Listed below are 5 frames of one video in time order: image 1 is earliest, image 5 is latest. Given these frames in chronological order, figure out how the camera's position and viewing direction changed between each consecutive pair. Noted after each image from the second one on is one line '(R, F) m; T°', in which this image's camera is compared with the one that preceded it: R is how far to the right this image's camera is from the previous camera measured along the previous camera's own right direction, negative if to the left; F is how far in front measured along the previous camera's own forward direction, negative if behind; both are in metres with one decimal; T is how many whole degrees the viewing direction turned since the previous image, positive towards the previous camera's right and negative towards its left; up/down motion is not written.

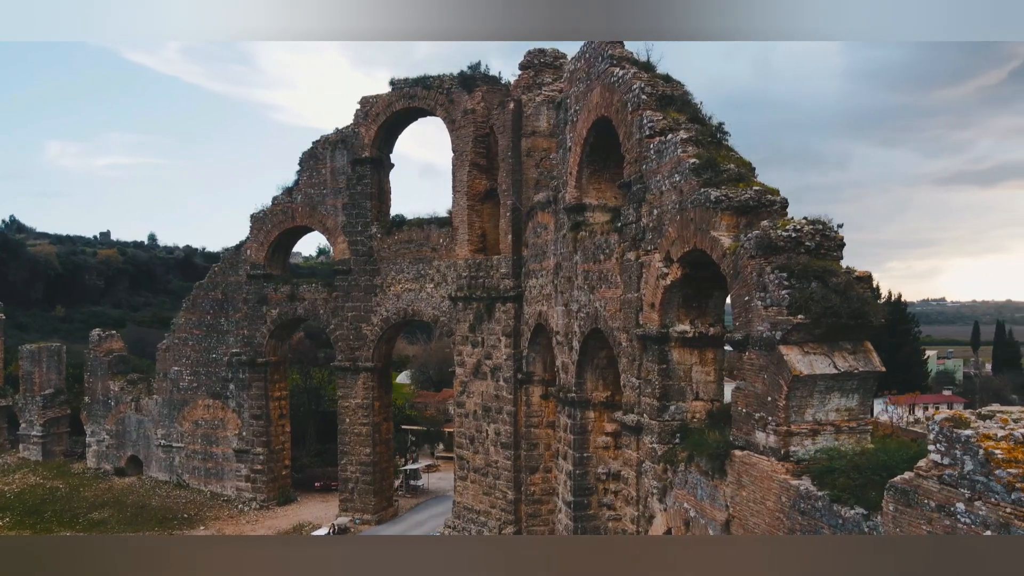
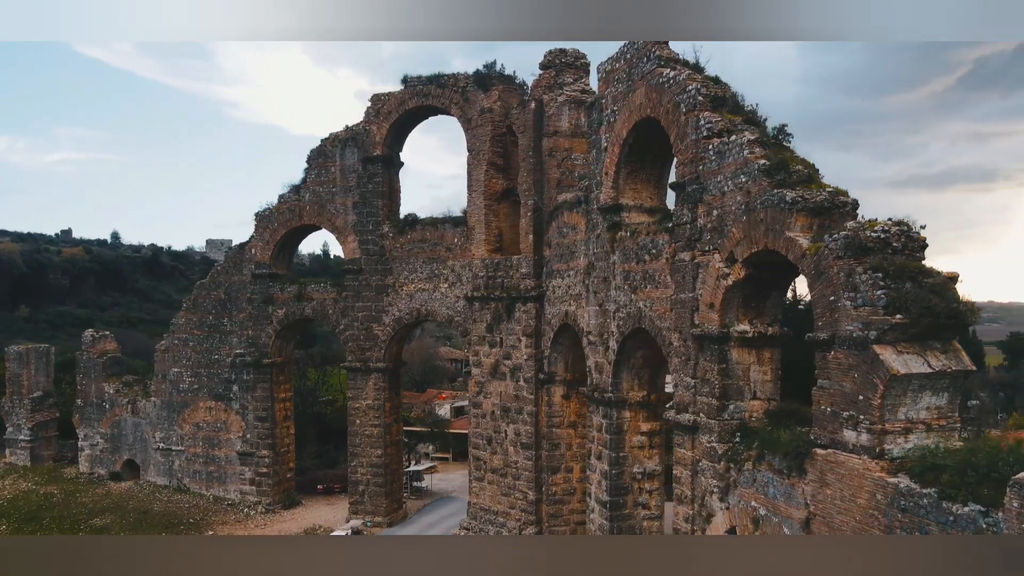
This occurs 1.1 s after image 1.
(-0.8, +0.1) m; +3°
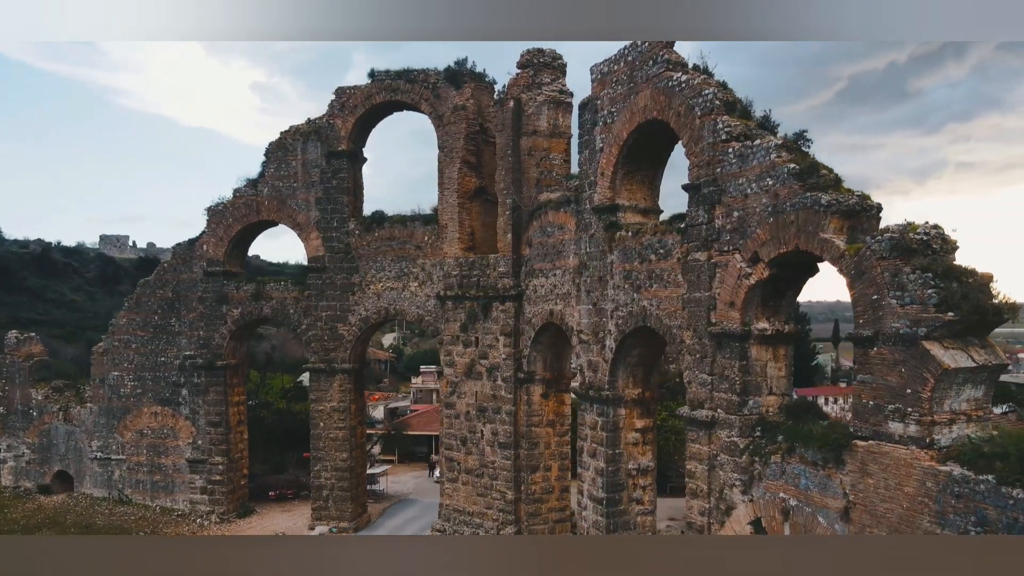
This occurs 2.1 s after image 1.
(-1.1, +0.1) m; +7°
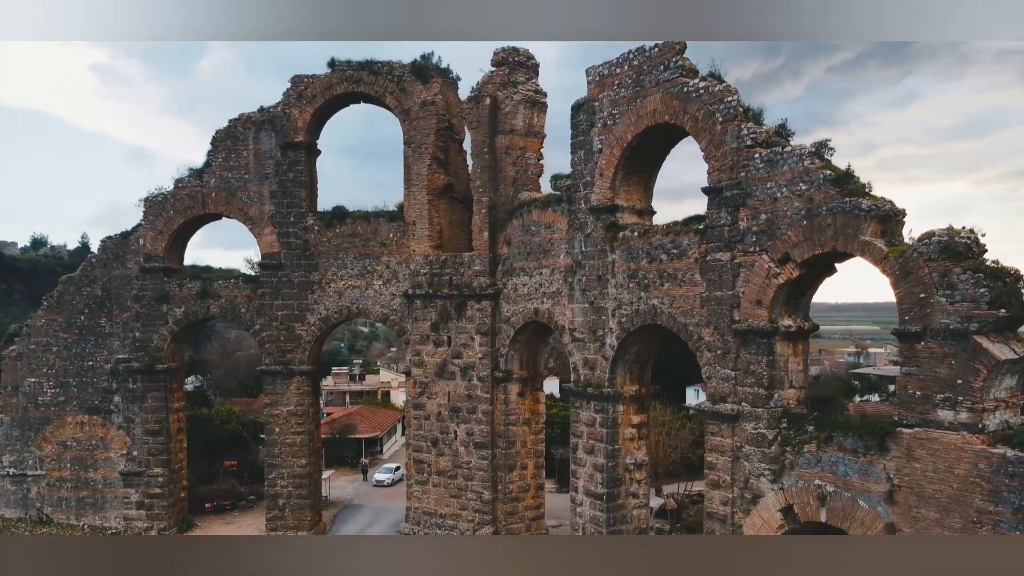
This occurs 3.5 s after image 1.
(-1.5, +0.2) m; +10°
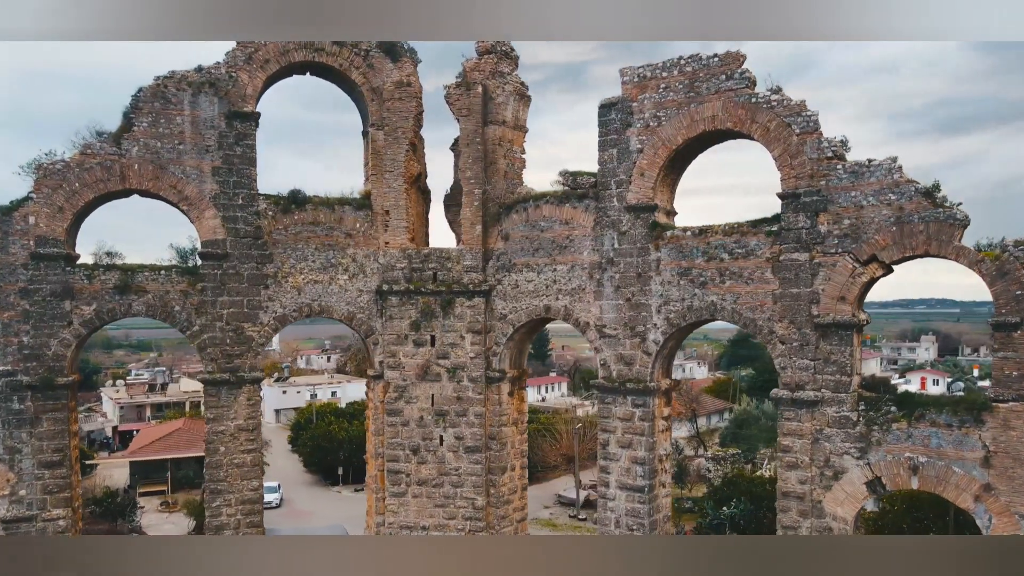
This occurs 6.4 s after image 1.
(-3.9, +1.1) m; +22°
